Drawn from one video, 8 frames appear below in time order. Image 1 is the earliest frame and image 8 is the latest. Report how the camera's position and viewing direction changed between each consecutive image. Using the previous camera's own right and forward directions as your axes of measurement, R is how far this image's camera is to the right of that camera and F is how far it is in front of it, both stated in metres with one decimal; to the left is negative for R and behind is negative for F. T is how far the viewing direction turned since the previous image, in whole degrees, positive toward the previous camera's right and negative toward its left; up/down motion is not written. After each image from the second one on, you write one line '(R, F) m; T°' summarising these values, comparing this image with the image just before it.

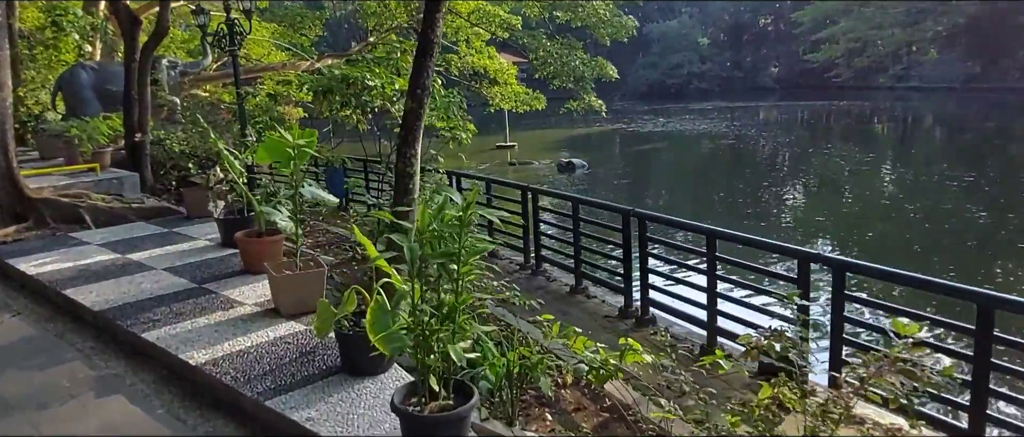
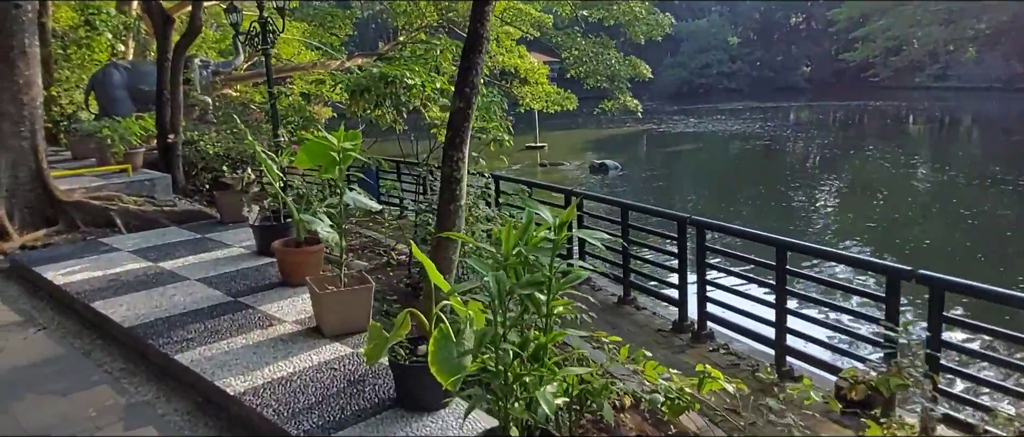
(-0.2, +0.3) m; -2°
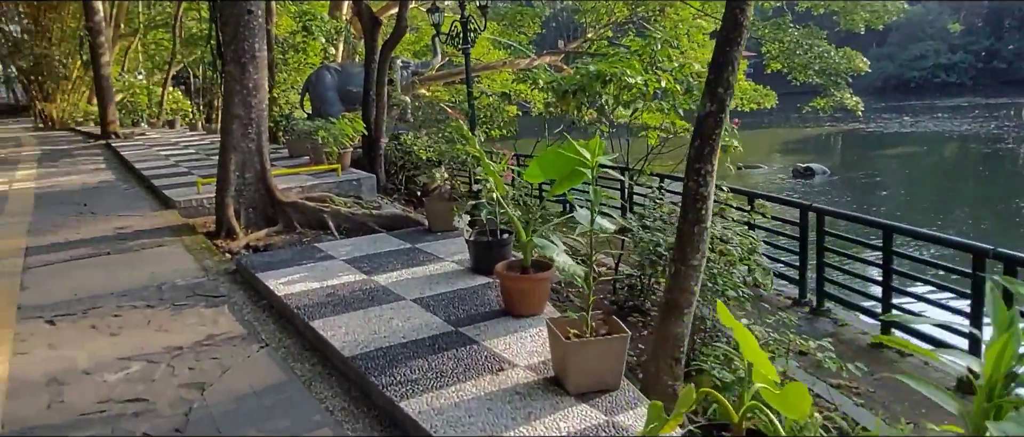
(-0.4, +0.5) m; -14°
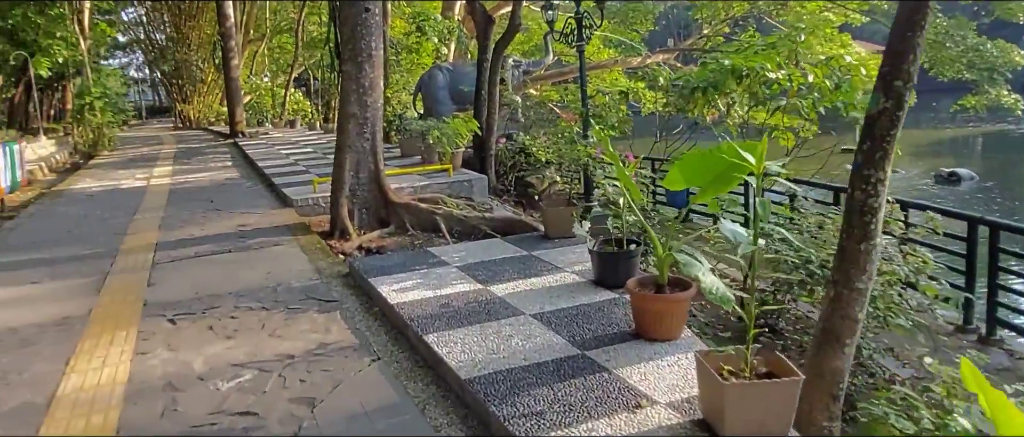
(-0.1, +0.3) m; -9°
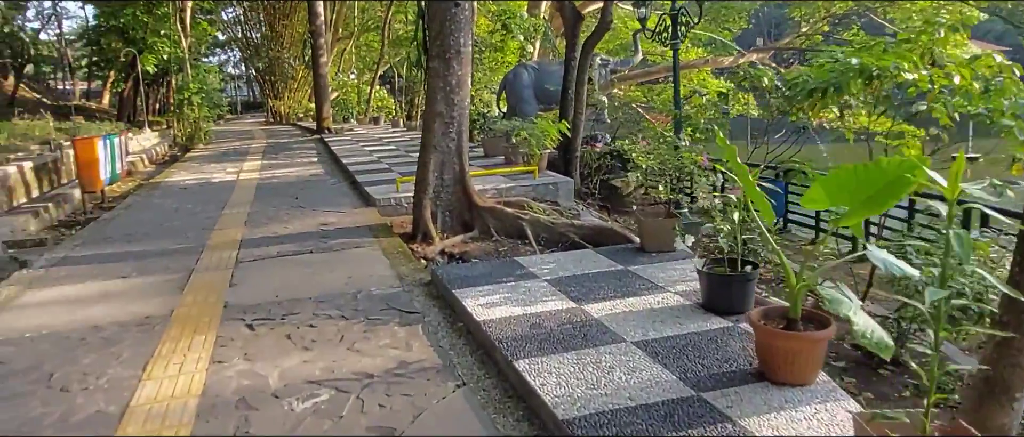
(-0.1, +0.3) m; -6°
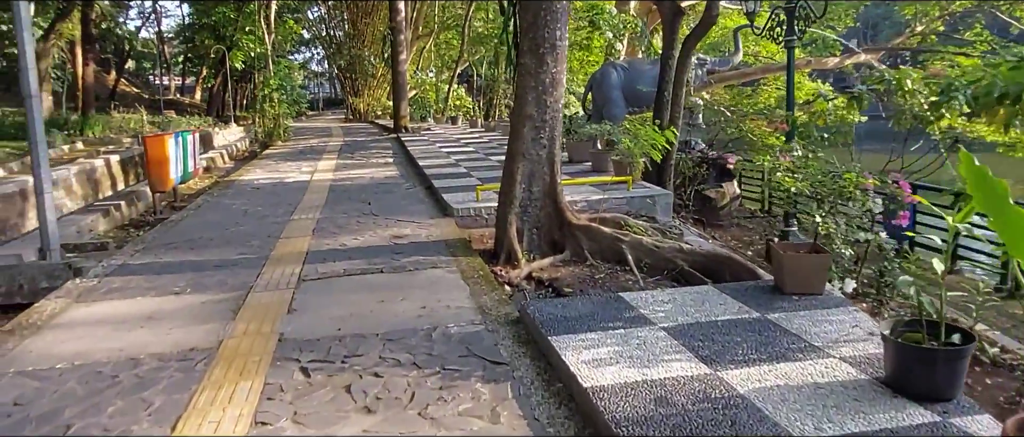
(-0.2, +0.7) m; -6°
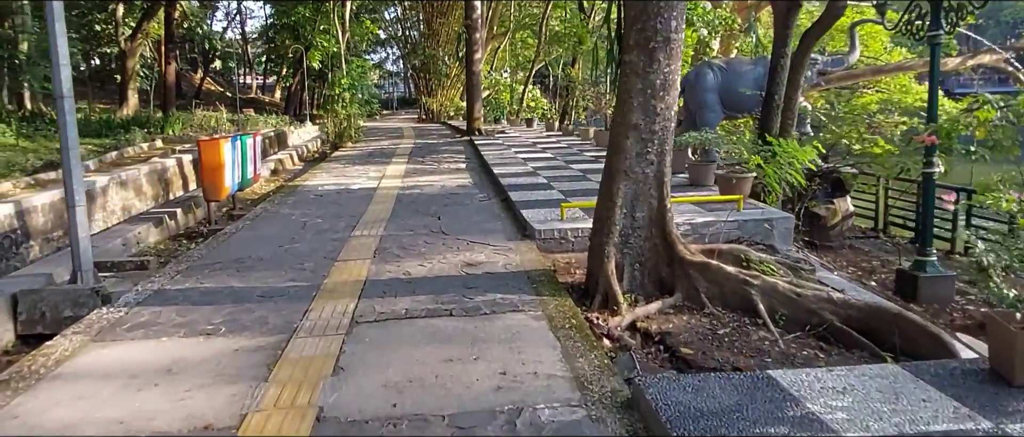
(-0.2, +0.8) m; -6°
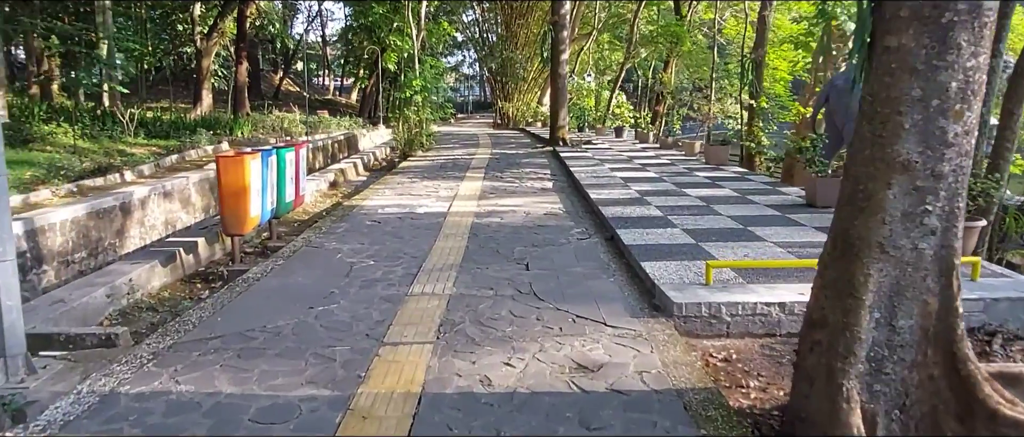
(-0.3, +1.6) m; -6°
